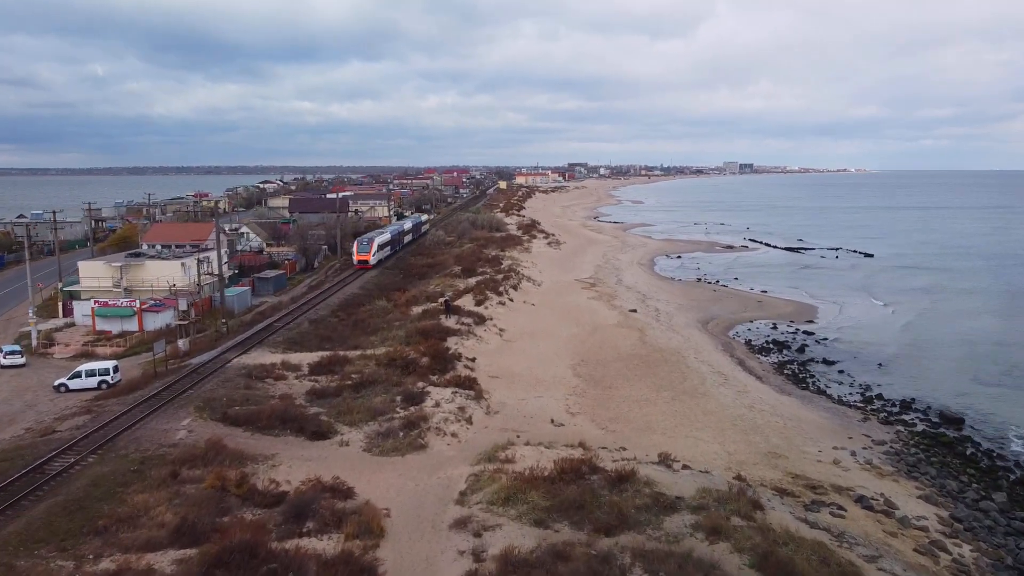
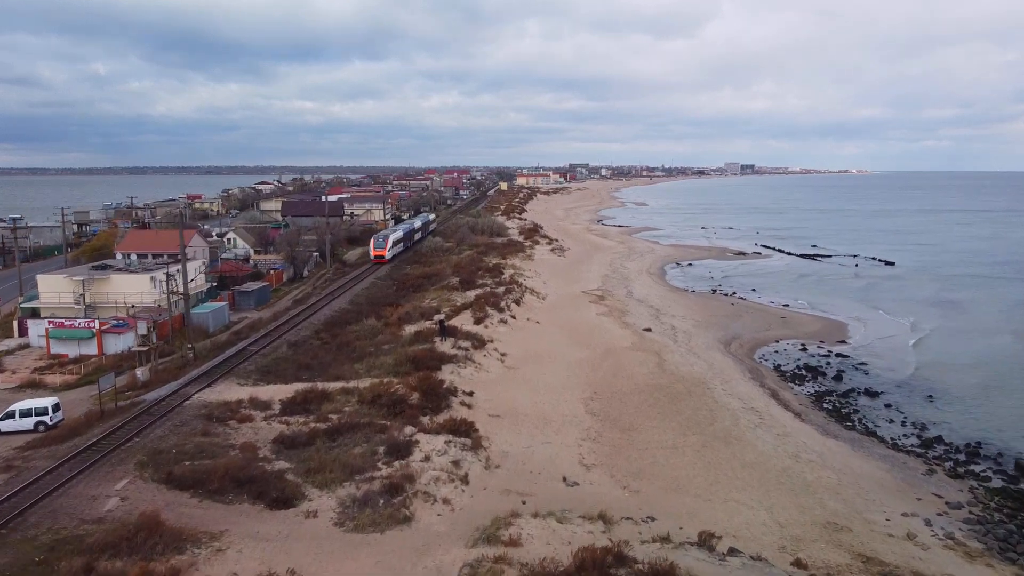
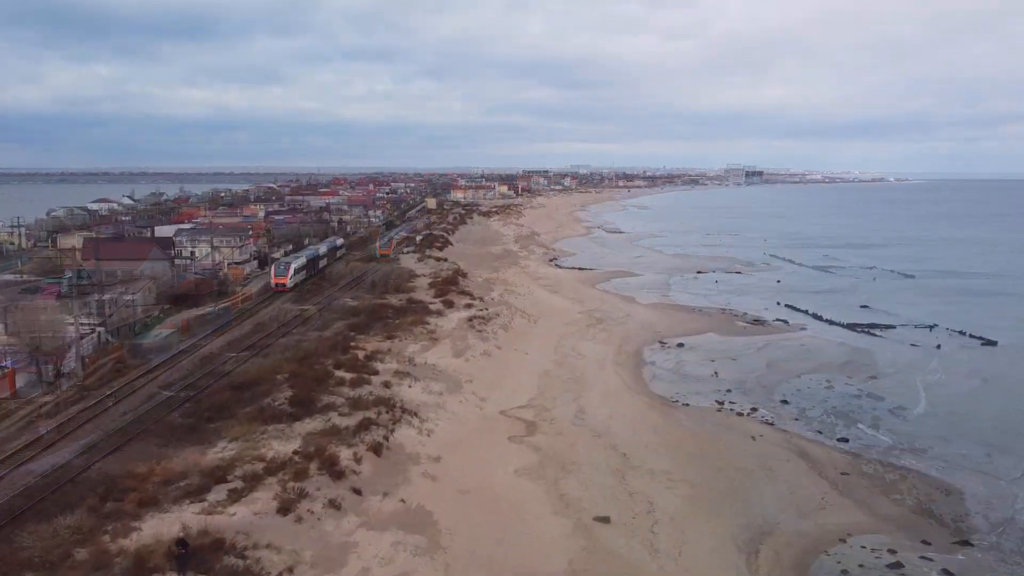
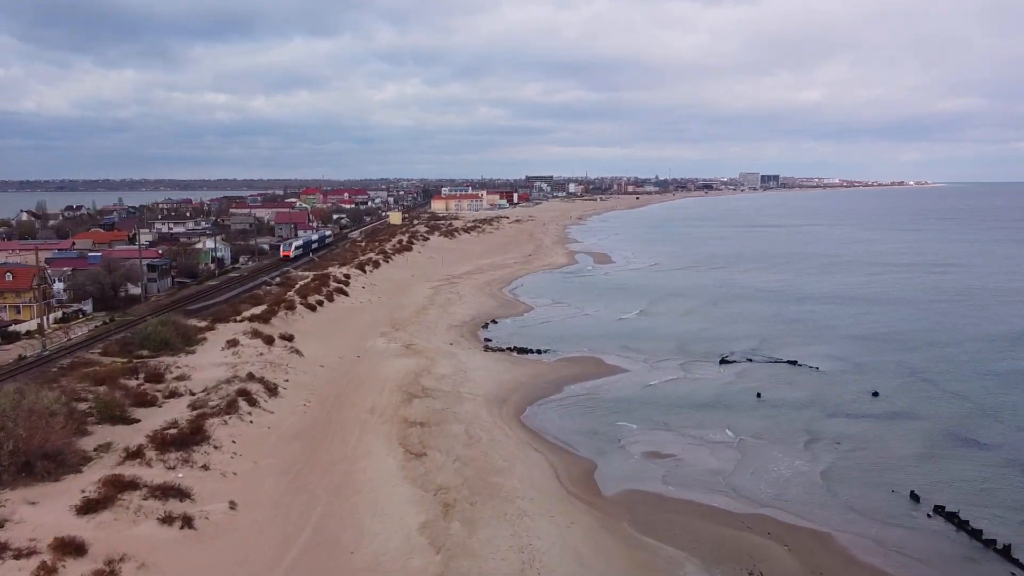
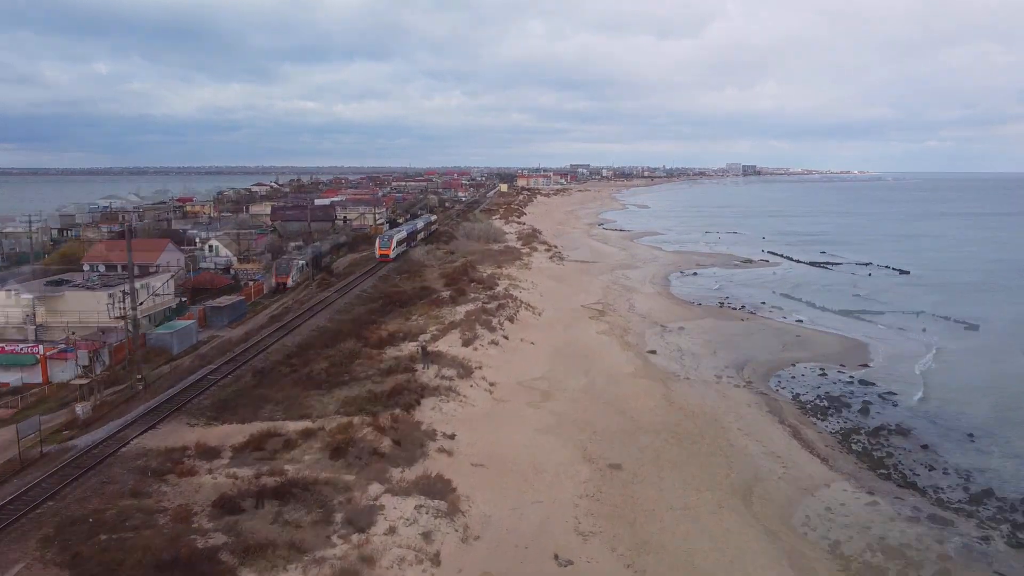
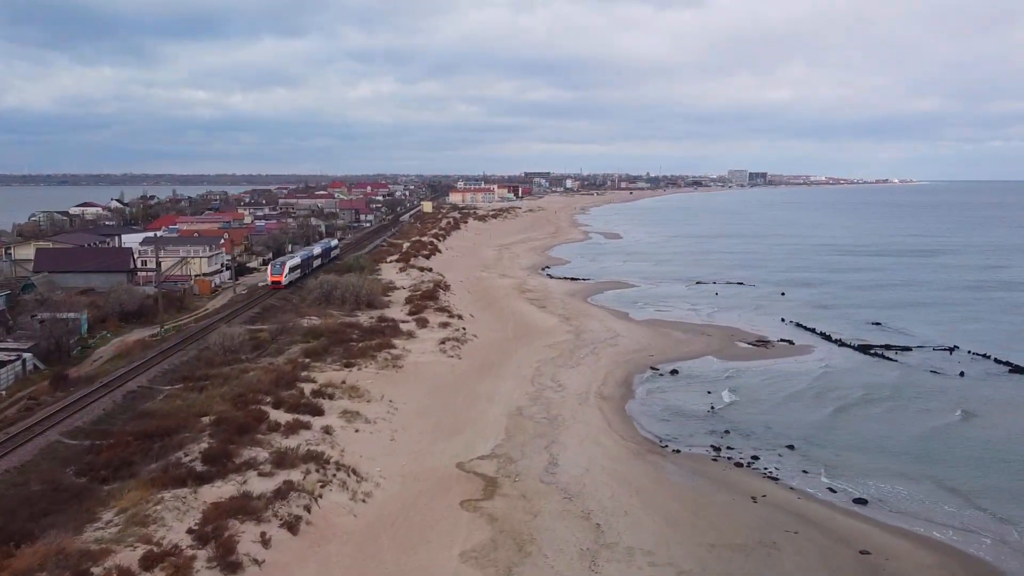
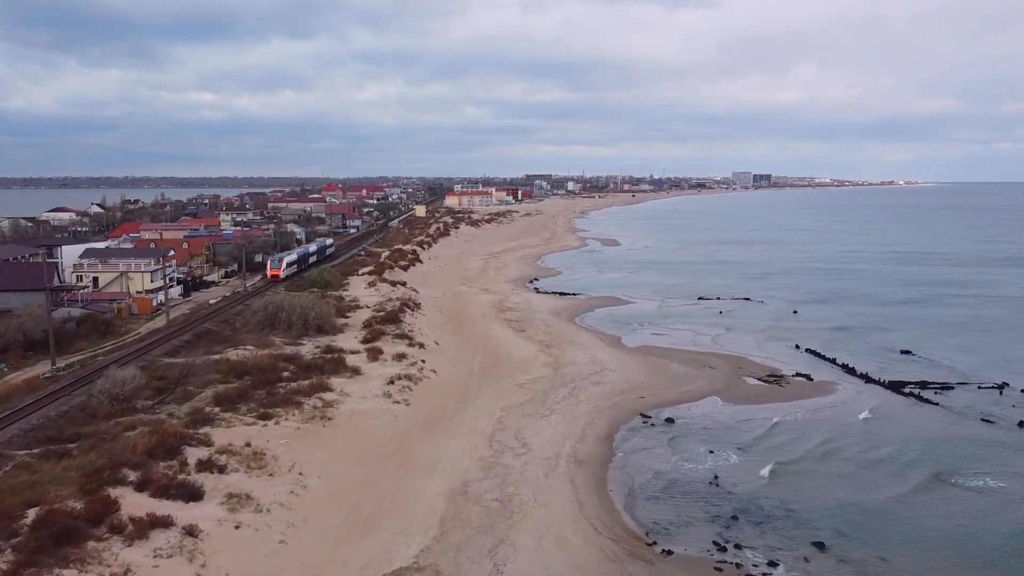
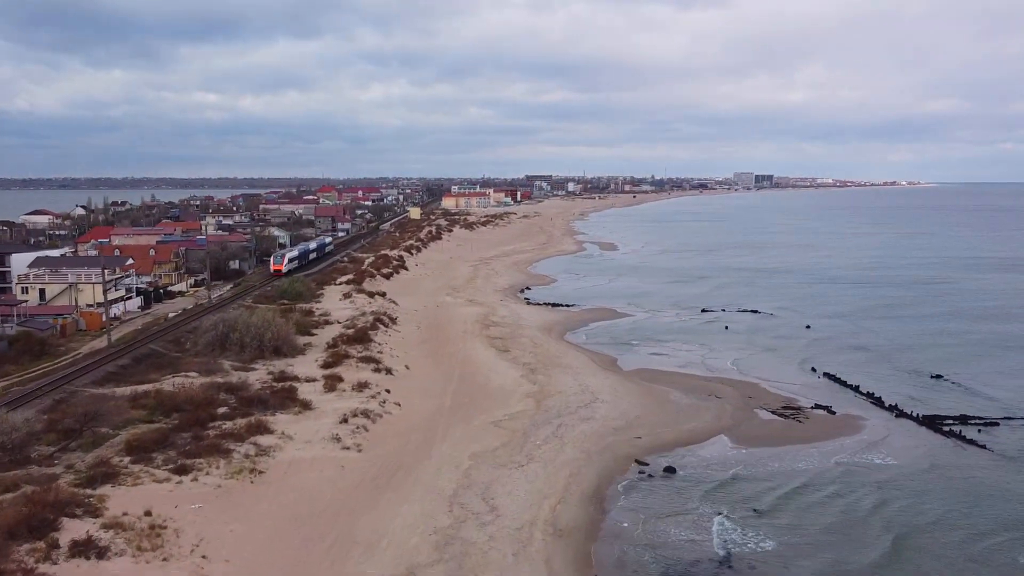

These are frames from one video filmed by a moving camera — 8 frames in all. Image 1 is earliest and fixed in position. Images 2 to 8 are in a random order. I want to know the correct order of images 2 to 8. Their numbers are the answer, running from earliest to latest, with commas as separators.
2, 5, 3, 6, 7, 8, 4
